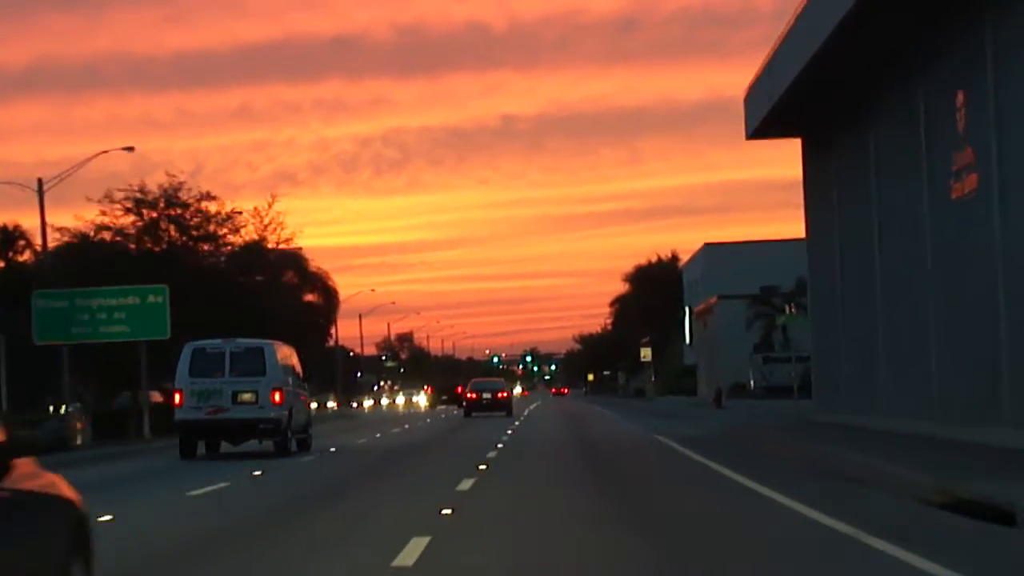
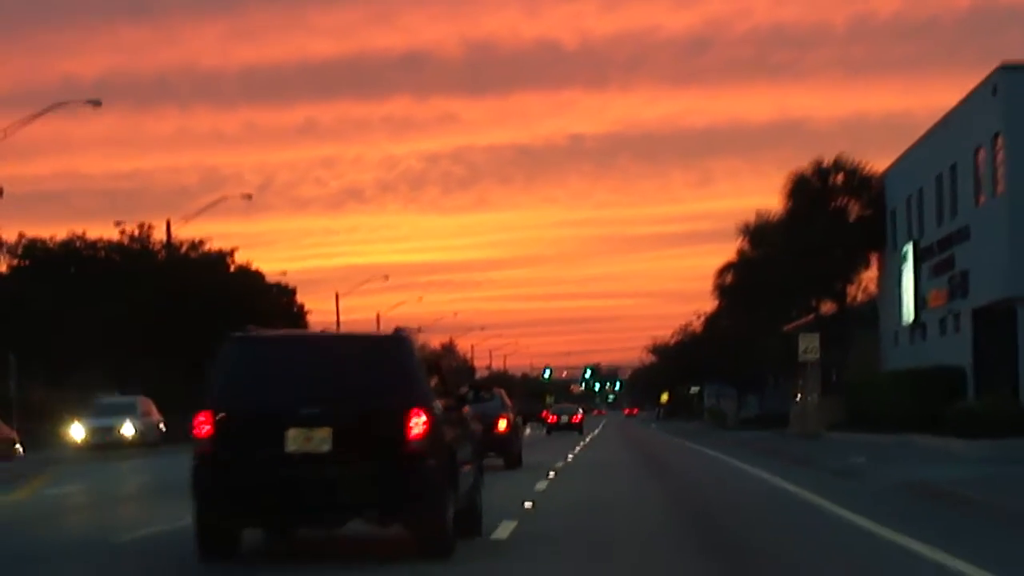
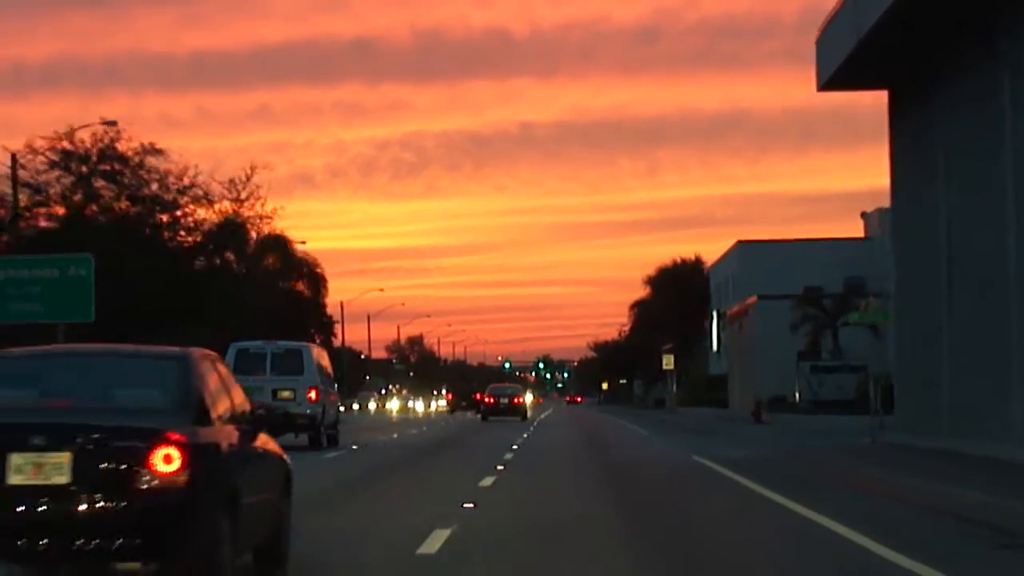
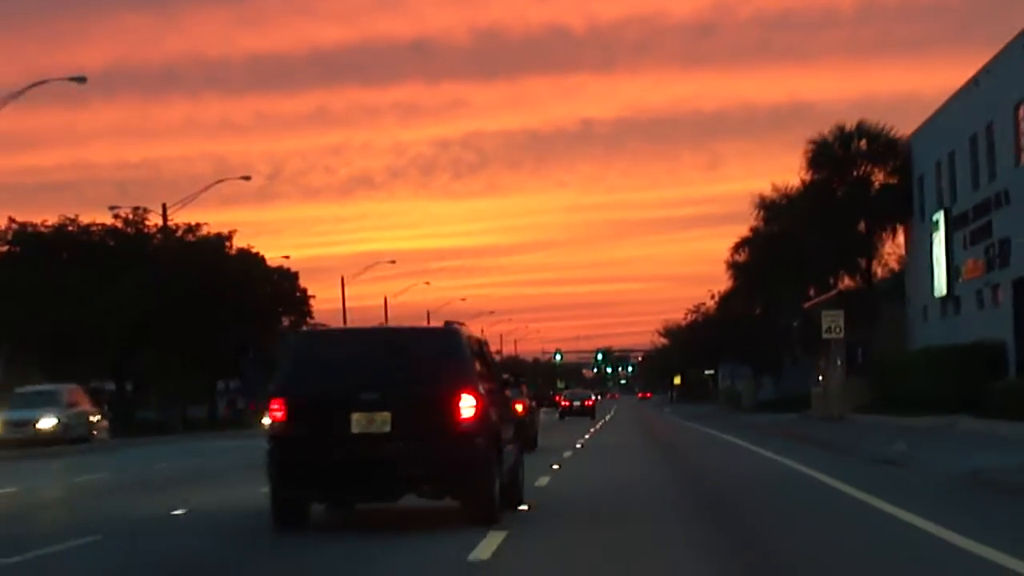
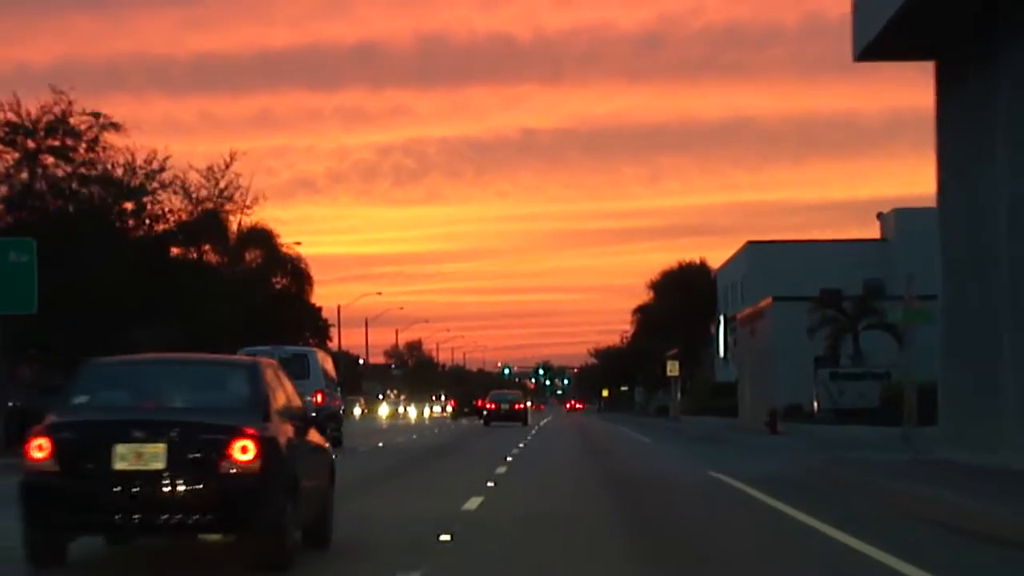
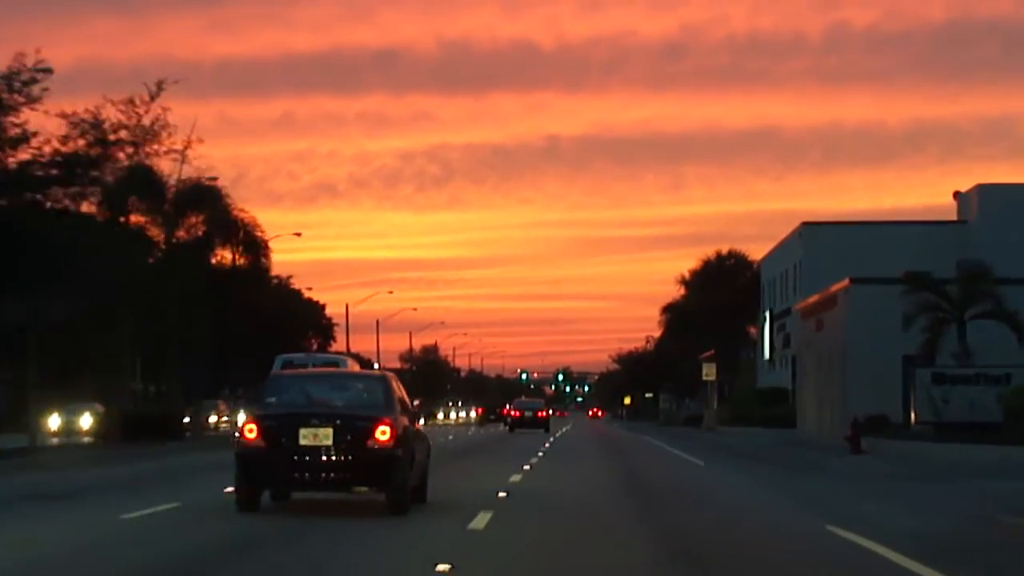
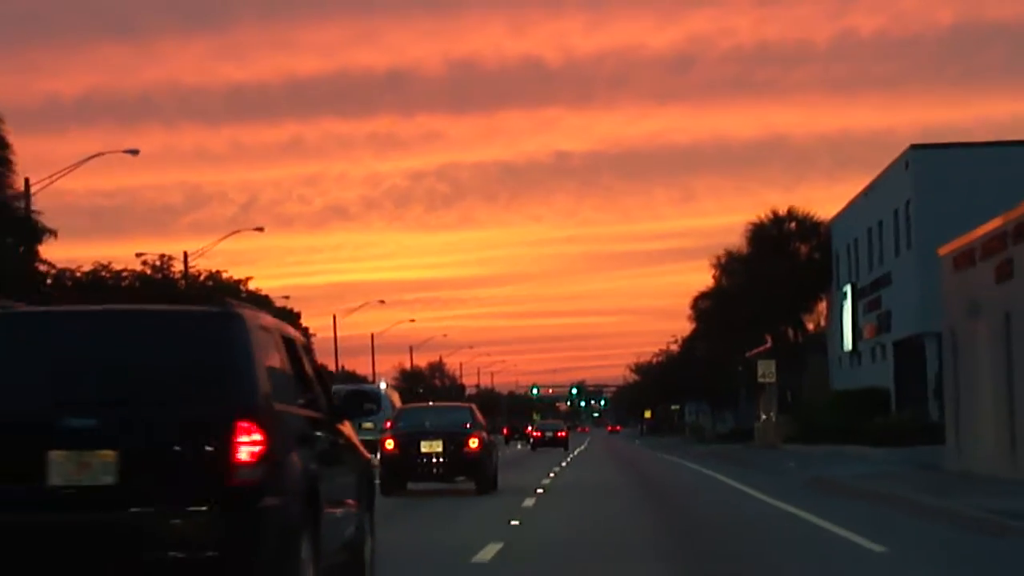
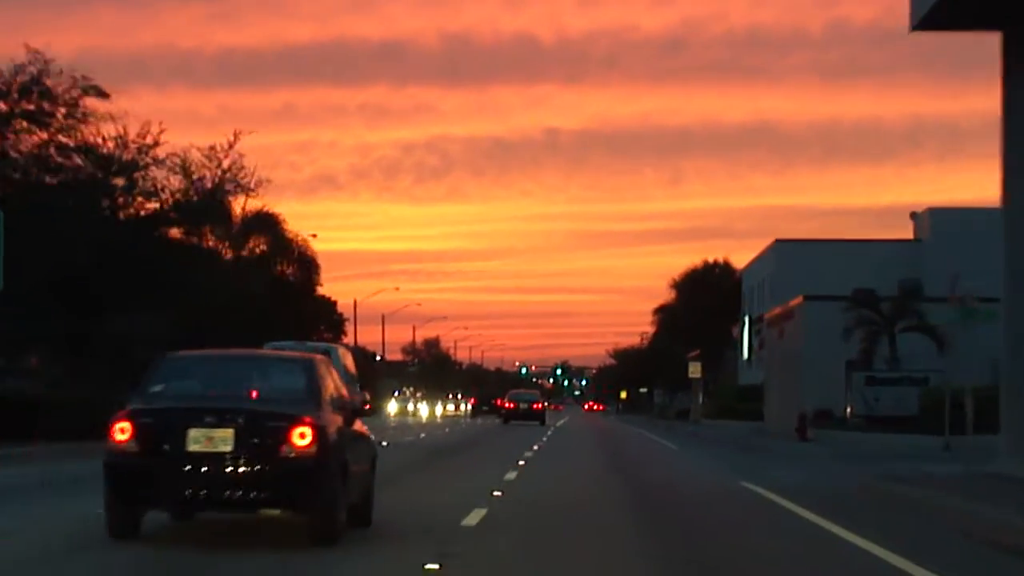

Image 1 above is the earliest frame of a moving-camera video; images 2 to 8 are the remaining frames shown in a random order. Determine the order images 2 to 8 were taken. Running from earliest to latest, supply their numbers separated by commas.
3, 5, 8, 6, 7, 2, 4
